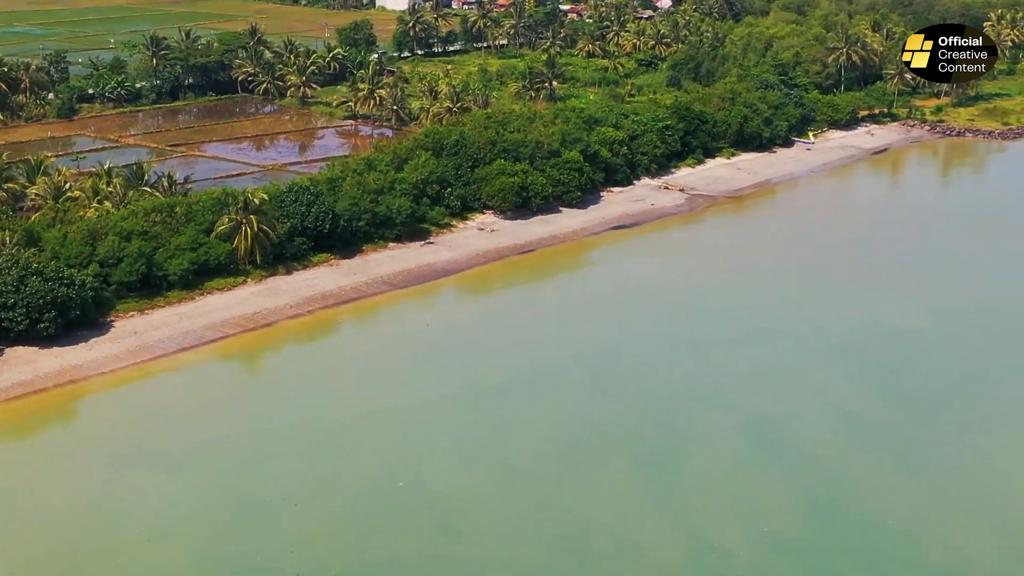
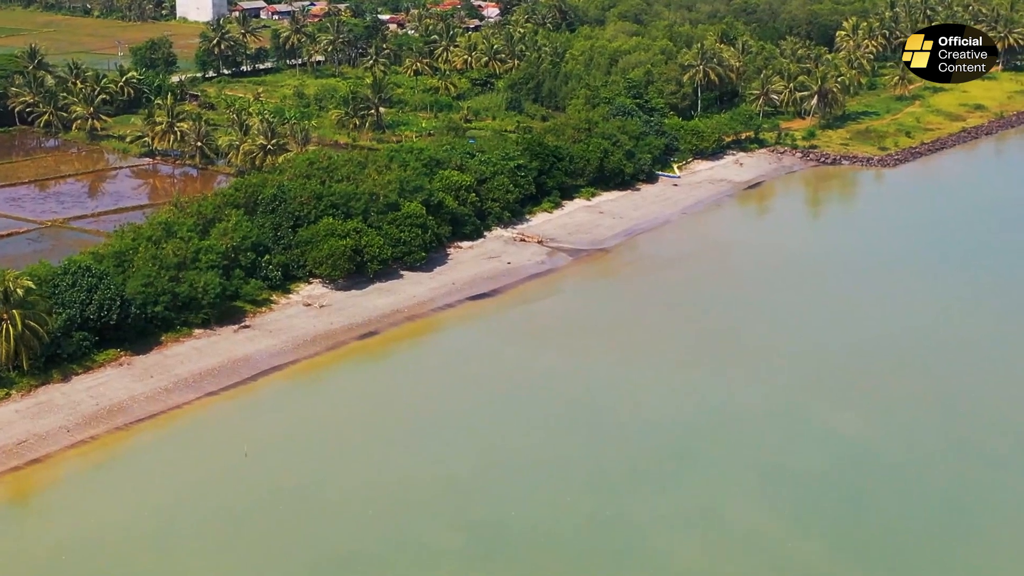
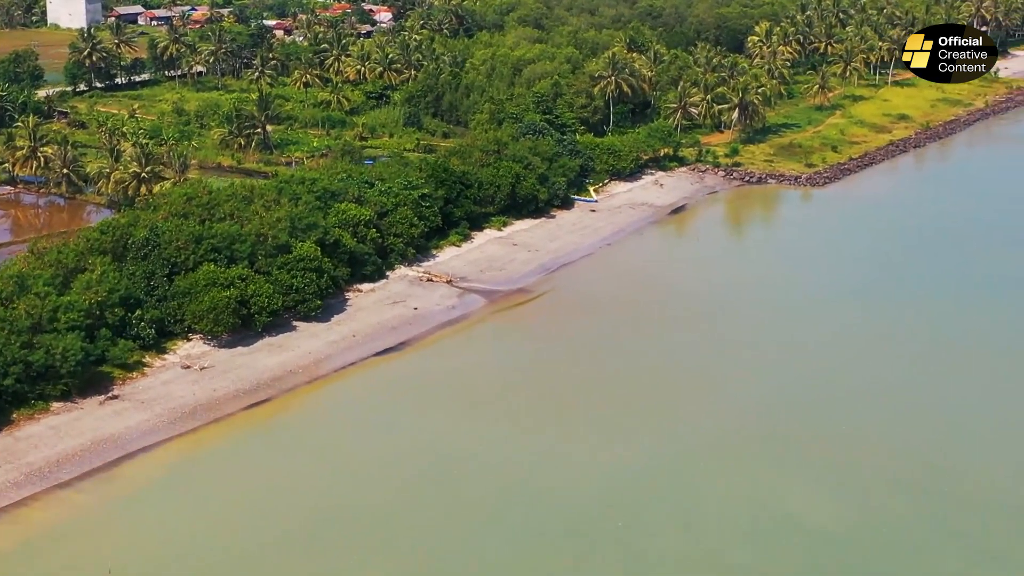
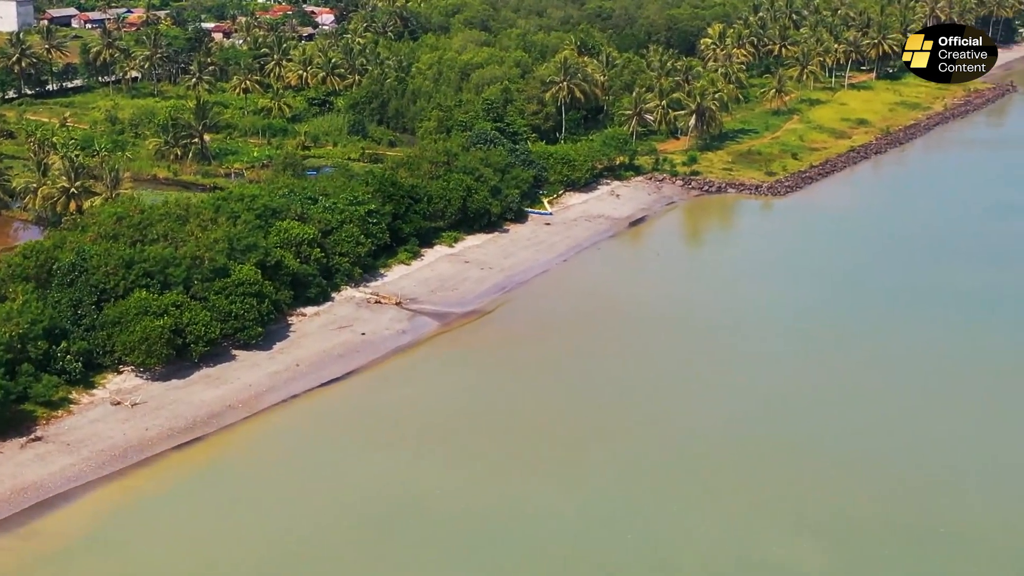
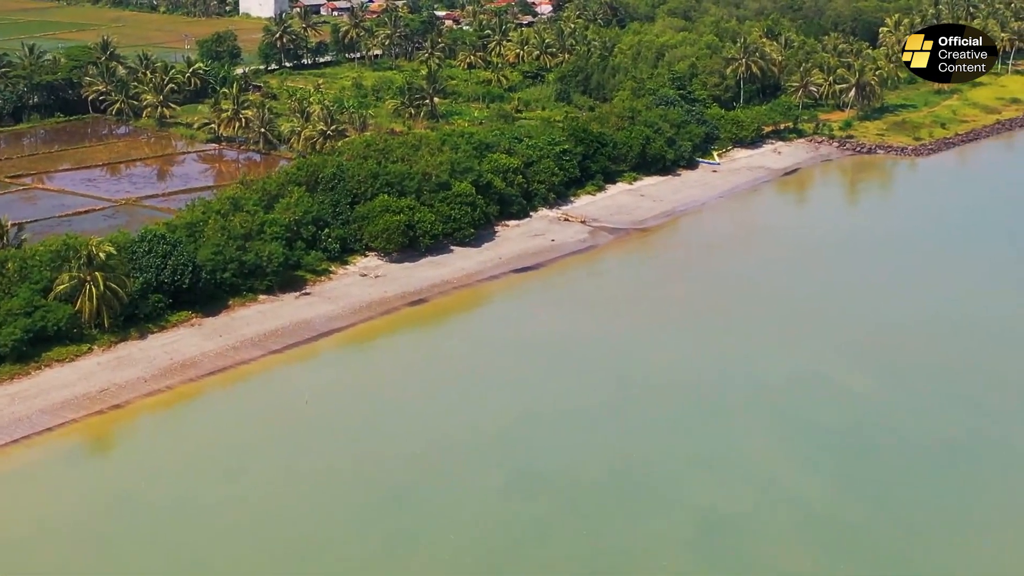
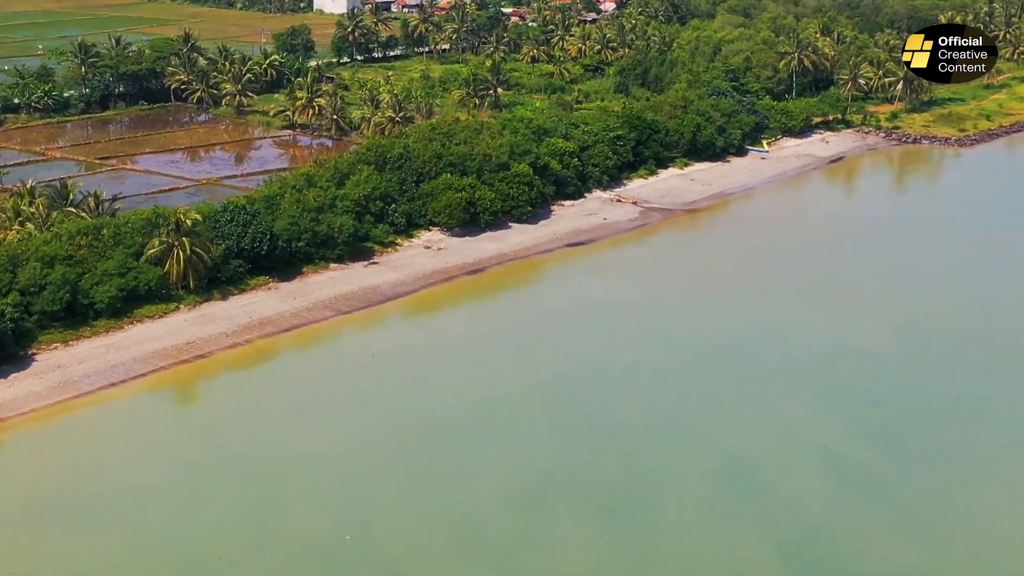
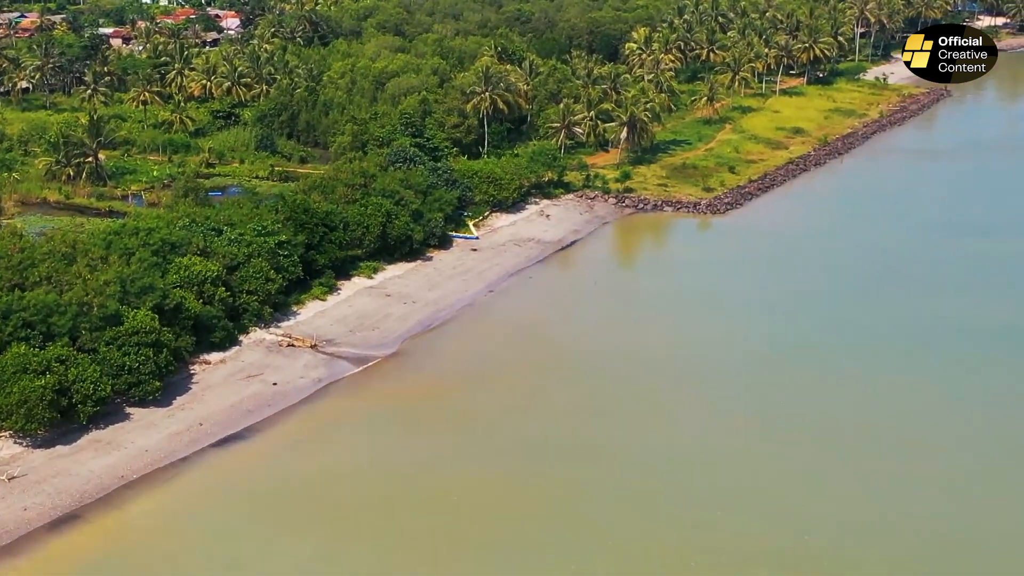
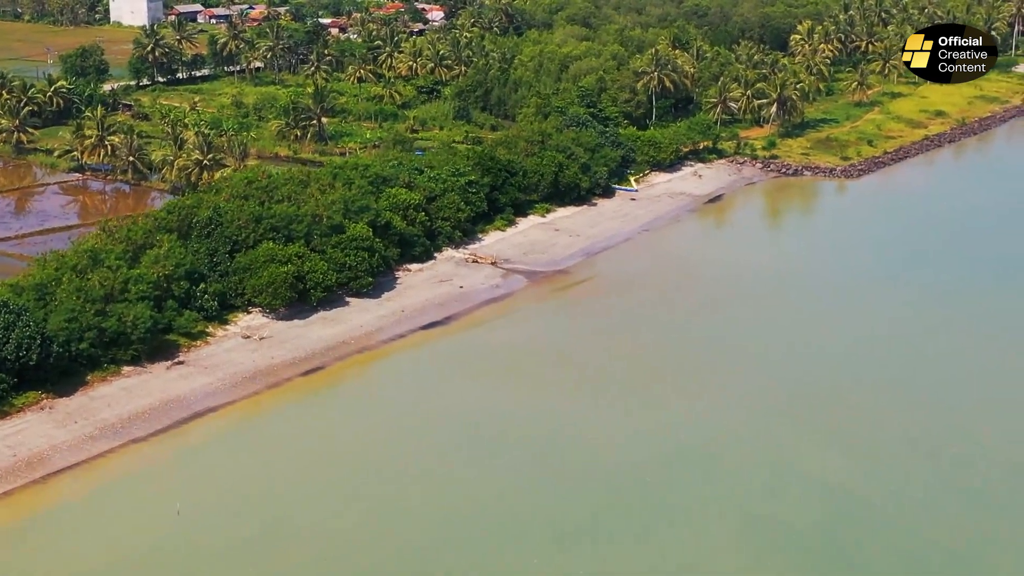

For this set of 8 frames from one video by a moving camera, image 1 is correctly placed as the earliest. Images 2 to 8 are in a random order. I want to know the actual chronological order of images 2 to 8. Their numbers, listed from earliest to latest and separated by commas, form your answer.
6, 5, 2, 8, 3, 4, 7
